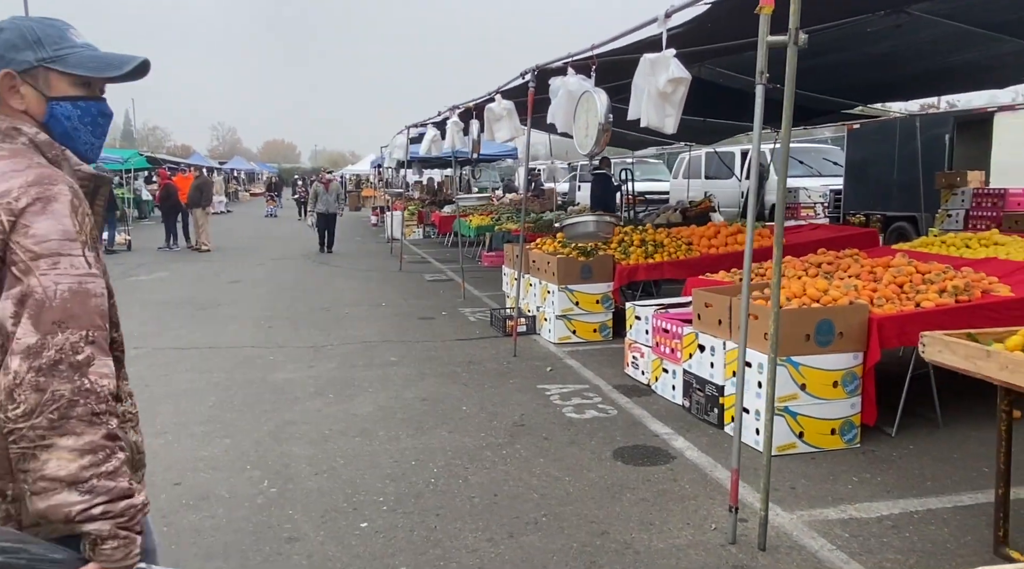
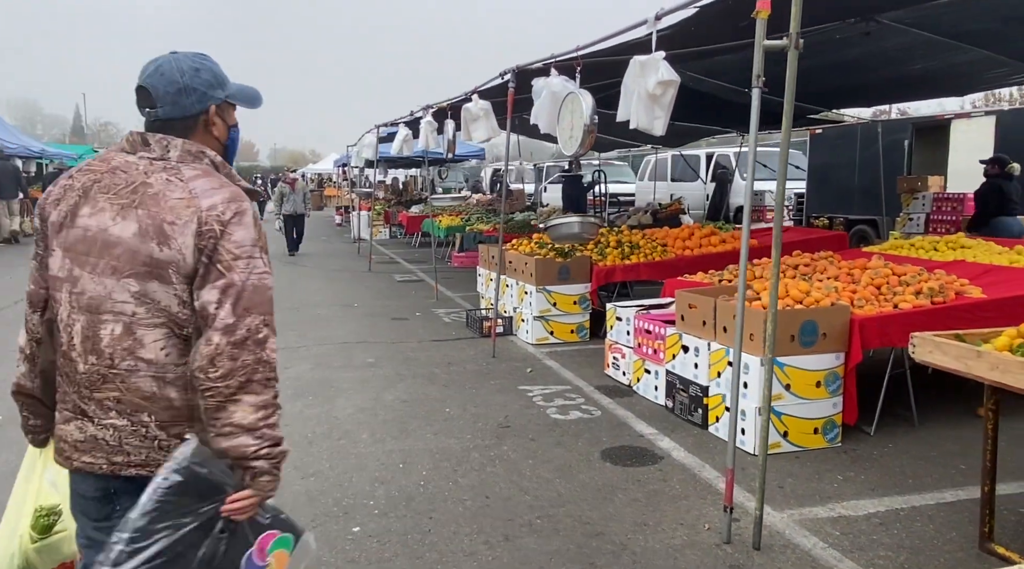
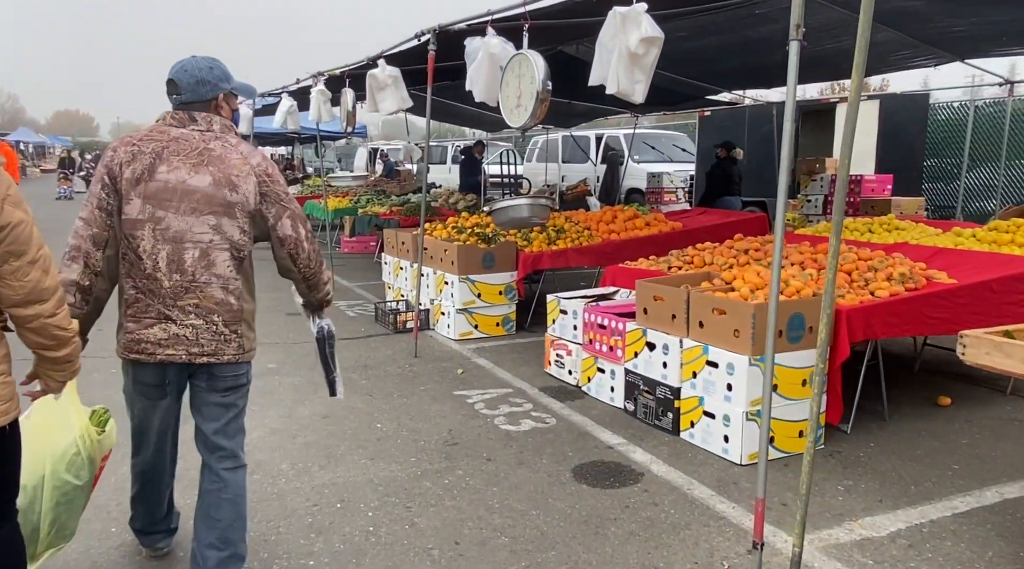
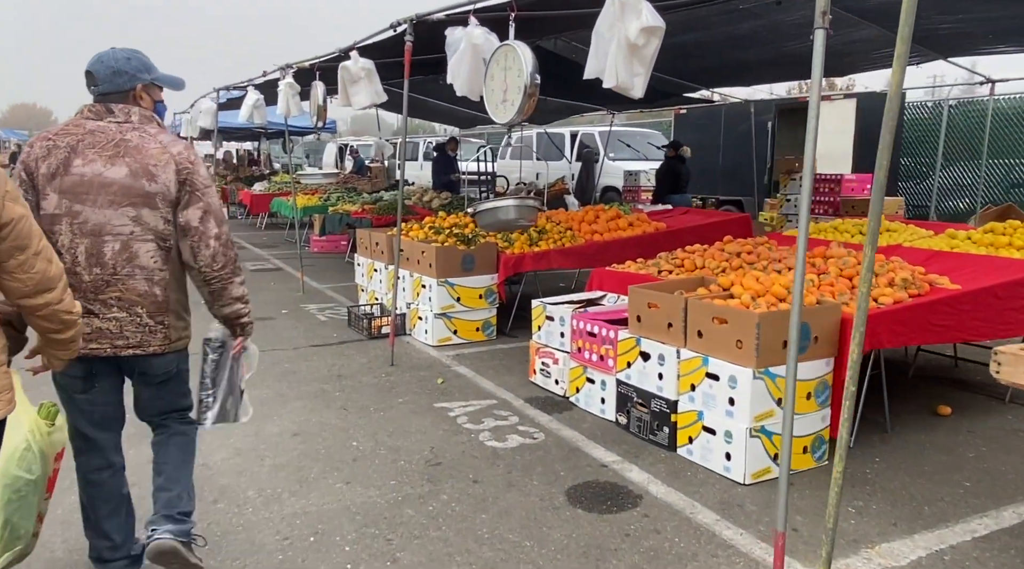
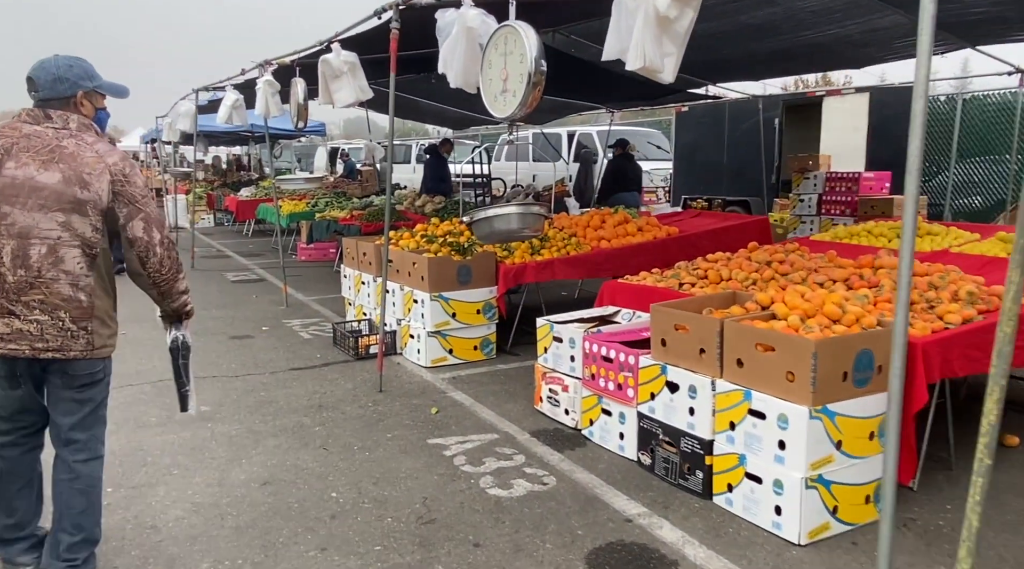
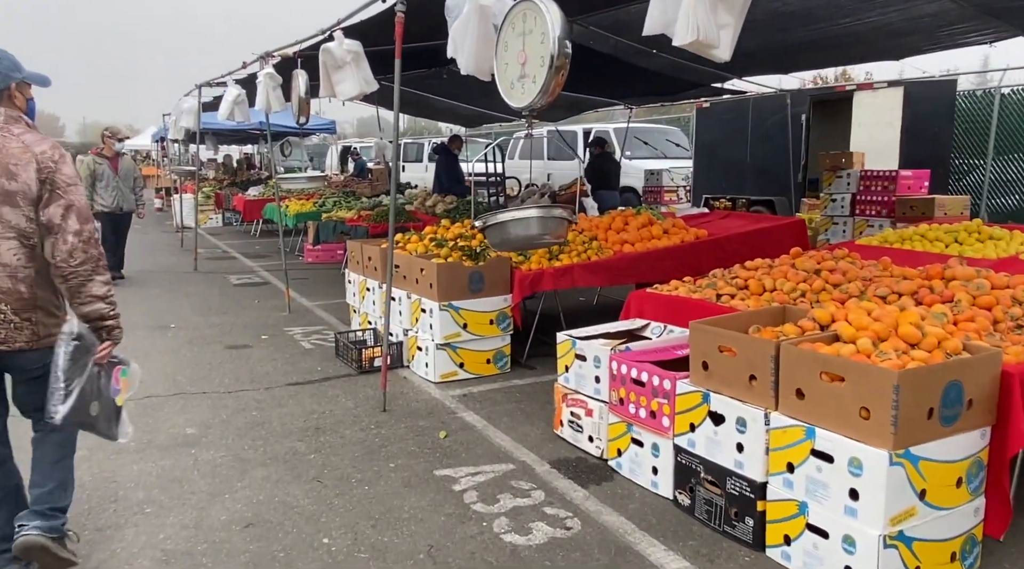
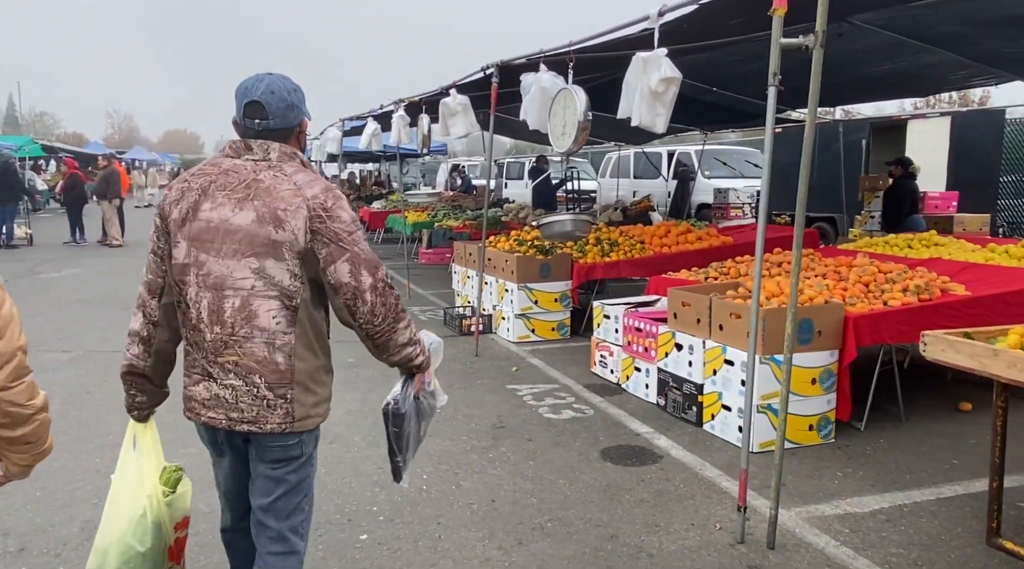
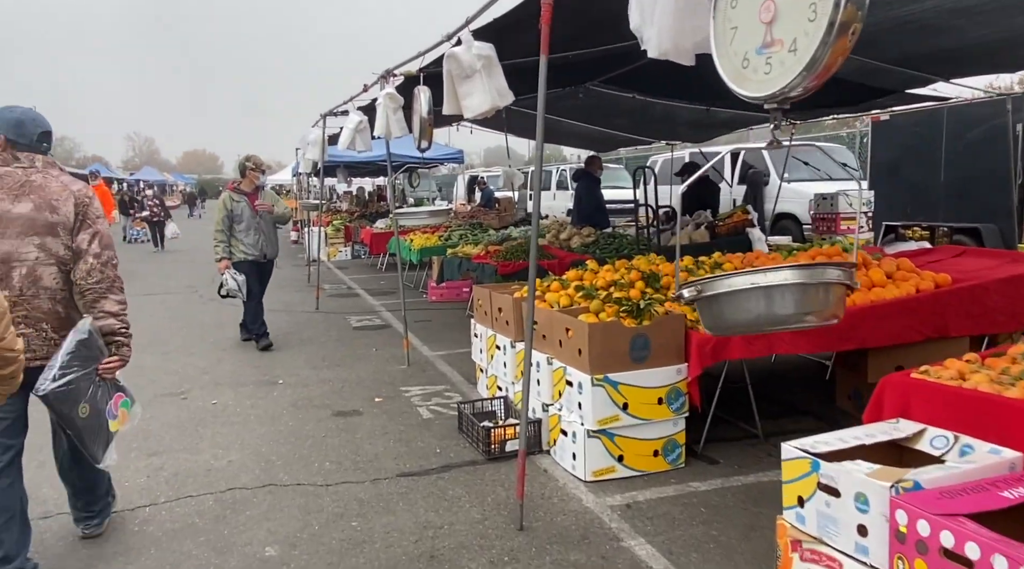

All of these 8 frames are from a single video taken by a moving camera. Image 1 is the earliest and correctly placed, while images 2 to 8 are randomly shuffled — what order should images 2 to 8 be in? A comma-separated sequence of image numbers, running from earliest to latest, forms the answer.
2, 7, 3, 4, 5, 6, 8
